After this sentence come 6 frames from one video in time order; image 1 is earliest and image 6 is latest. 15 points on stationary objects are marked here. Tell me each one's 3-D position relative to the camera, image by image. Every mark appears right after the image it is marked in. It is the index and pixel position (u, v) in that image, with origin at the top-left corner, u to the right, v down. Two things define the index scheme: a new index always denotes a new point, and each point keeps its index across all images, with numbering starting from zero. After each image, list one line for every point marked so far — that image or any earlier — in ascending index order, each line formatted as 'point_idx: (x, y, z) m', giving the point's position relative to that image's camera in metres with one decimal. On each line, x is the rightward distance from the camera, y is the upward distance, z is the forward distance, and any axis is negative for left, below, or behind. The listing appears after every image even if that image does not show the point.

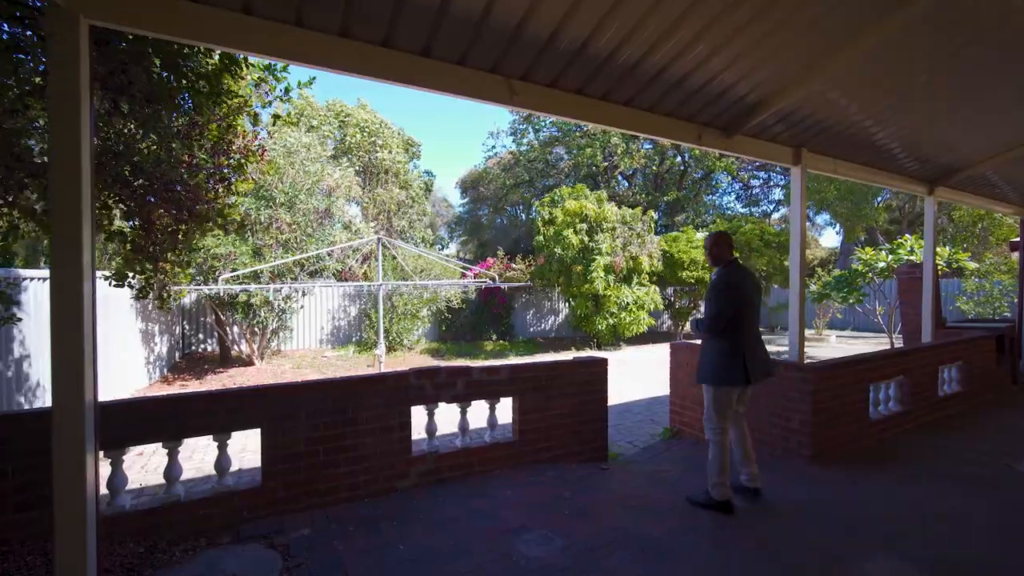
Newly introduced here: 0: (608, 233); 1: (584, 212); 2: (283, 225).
0: (+3.0, +1.8, +13.6) m
1: (+2.2, +2.5, +13.5) m
2: (-5.6, +1.5, +10.2) m
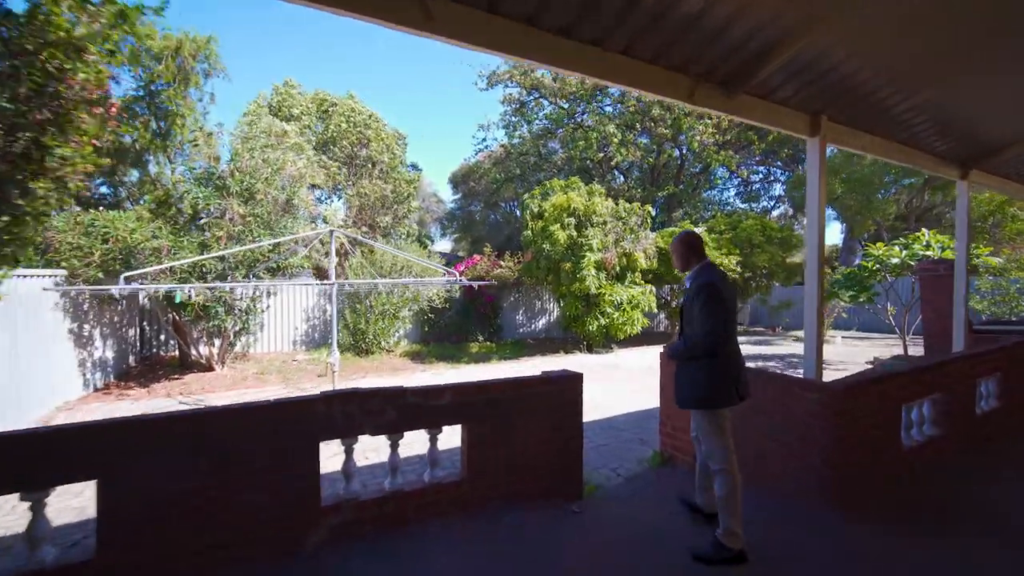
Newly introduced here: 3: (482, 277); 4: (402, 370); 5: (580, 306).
0: (+2.5, +1.8, +12.7) m
1: (+1.8, +2.5, +12.7) m
2: (-6.1, +1.5, +9.3) m
3: (-1.0, +0.4, +15.5) m
4: (-3.1, -2.3, +12.0) m
5: (+2.0, -0.5, +12.8) m
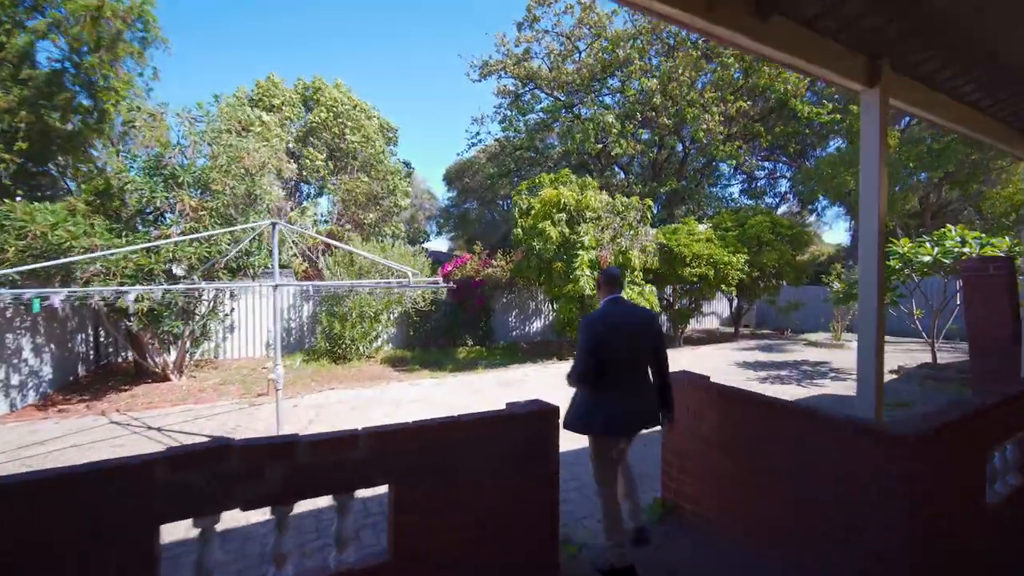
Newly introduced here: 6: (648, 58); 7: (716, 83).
0: (+2.2, +1.8, +11.7) m
1: (+1.4, +2.5, +11.7) m
2: (-6.4, +1.5, +8.4) m
3: (-1.3, +0.3, +14.5) m
4: (-3.4, -2.4, +11.0) m
5: (+1.7, -0.6, +11.8) m
6: (+5.9, +10.0, +18.5) m
7: (+8.8, +8.7, +18.1) m
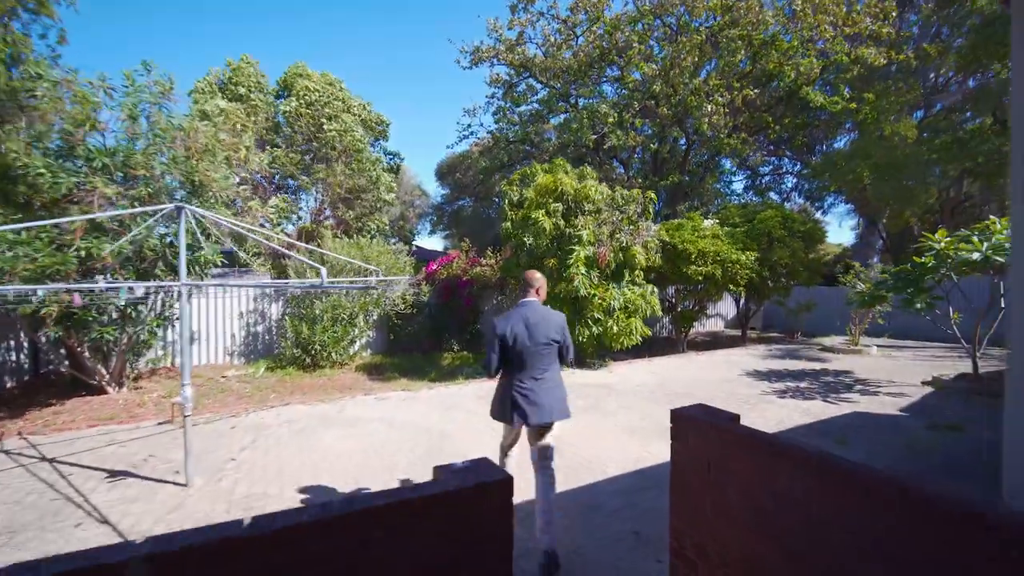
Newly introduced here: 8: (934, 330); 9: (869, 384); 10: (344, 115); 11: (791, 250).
0: (+1.9, +1.8, +10.5) m
1: (+1.1, +2.5, +10.5) m
2: (-6.7, +1.5, +7.2) m
3: (-1.7, +0.3, +13.4) m
4: (-3.7, -2.4, +9.9) m
5: (+1.4, -0.6, +10.6) m
6: (+5.6, +10.0, +17.3) m
7: (+8.4, +8.7, +17.0) m
8: (+13.5, -1.3, +13.6) m
9: (+7.3, -2.0, +8.6) m
10: (-6.5, +6.6, +16.3) m
11: (+9.1, +1.3, +13.8) m
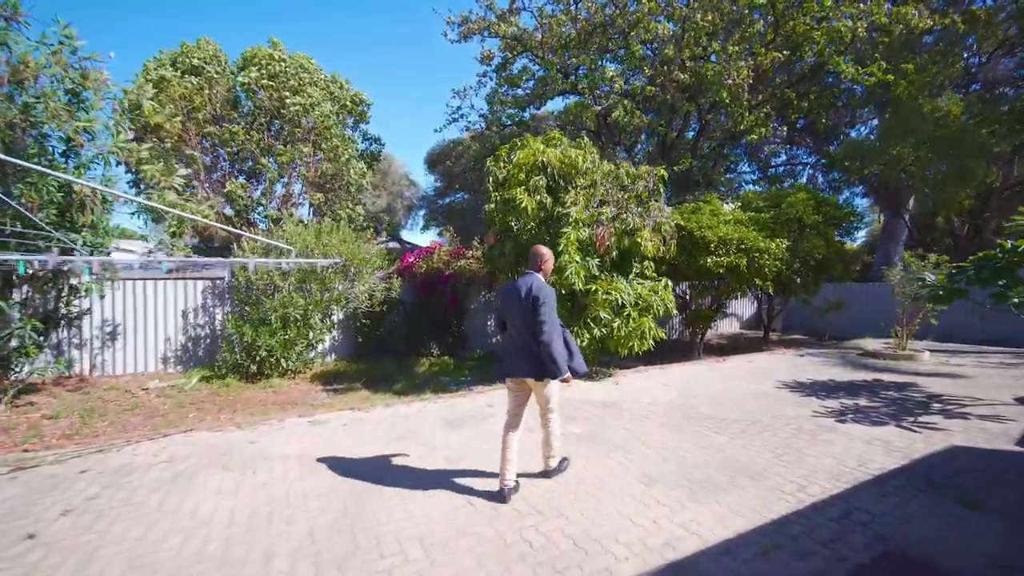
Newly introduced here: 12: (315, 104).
0: (+1.6, +1.9, +8.6) m
1: (+0.8, +2.6, +8.6) m
2: (-7.1, +1.6, +5.4) m
3: (-2.0, +0.5, +11.5) m
4: (-4.1, -2.2, +8.0) m
5: (+1.1, -0.4, +8.7) m
6: (+5.3, +10.1, +15.4) m
7: (+8.1, +8.9, +15.0) m
8: (+13.2, -1.1, +11.7) m
9: (+6.9, -1.8, +6.7) m
10: (-6.8, +6.8, +14.4) m
11: (+8.7, +1.4, +11.8) m
12: (-6.6, +6.2, +14.2) m
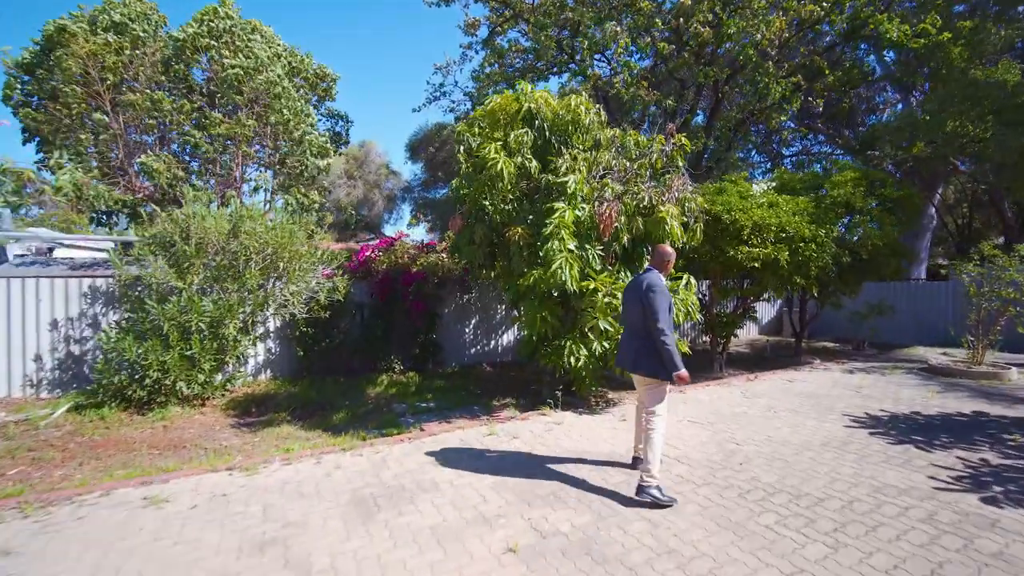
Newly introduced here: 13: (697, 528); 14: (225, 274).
0: (+1.1, +1.9, +6.4) m
1: (+0.3, +2.6, +6.4) m
2: (-7.5, +1.6, +3.1) m
3: (-2.4, +0.5, +9.3) m
4: (-4.5, -2.2, +5.8) m
5: (+0.6, -0.4, +6.5) m
6: (+4.9, +10.1, +13.2) m
7: (+7.7, +8.9, +12.8) m
8: (+12.7, -1.1, +9.5) m
9: (+6.5, -1.8, +4.5) m
10: (-7.2, +6.8, +12.2) m
11: (+8.3, +1.4, +9.6) m
12: (-7.1, +6.2, +11.9) m
13: (+1.4, -1.9, +3.3) m
14: (-5.2, +0.2, +7.7) m
